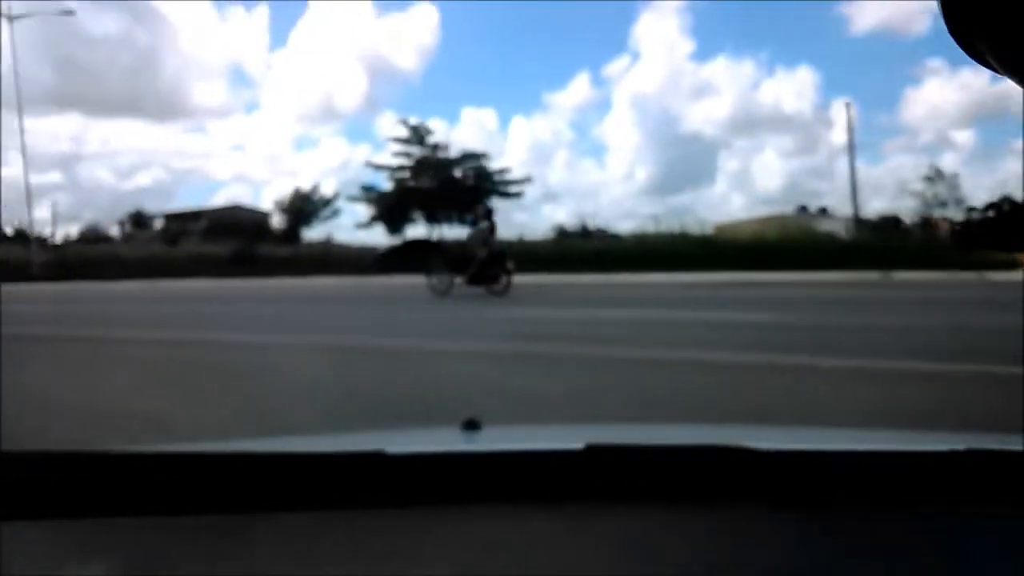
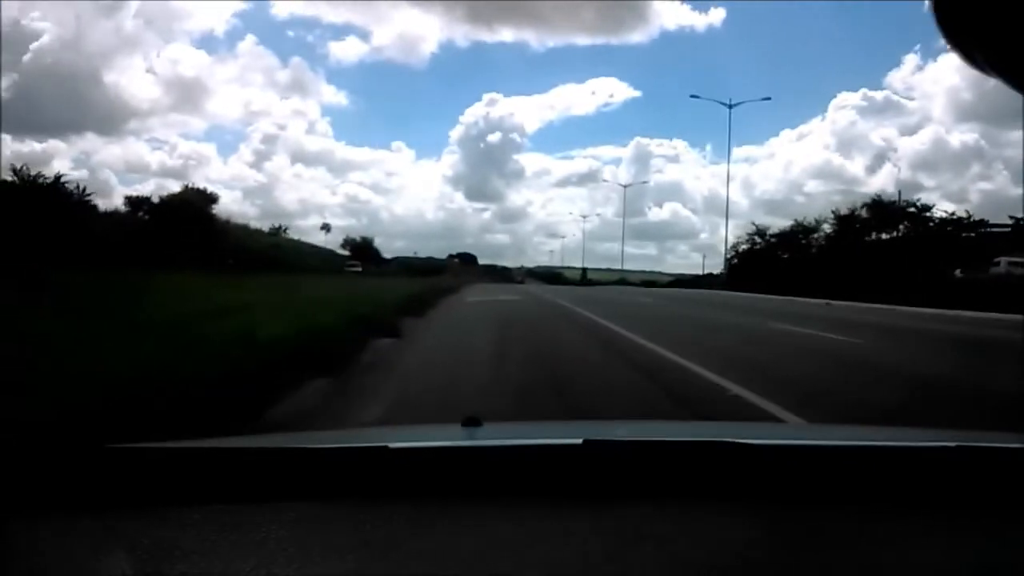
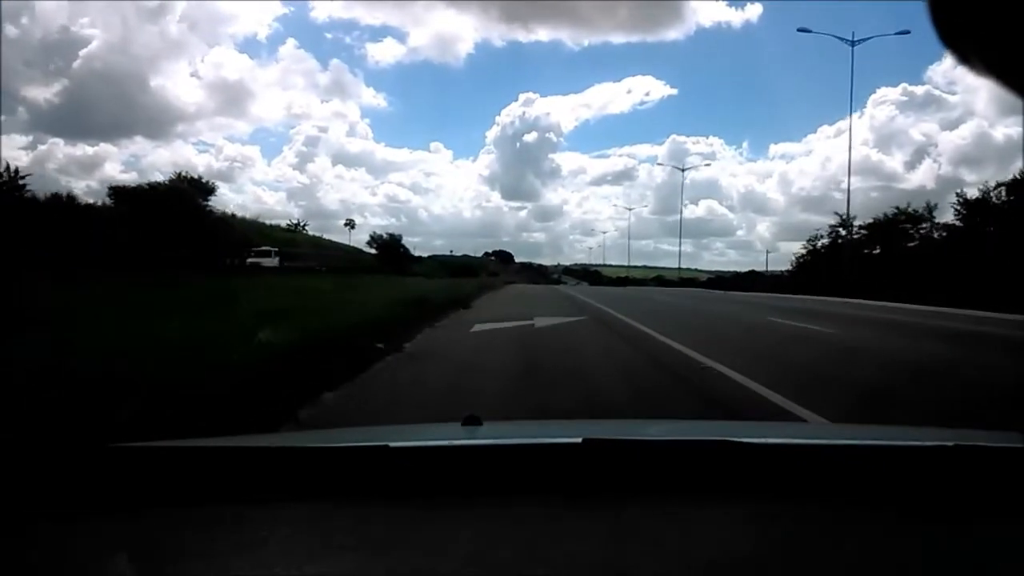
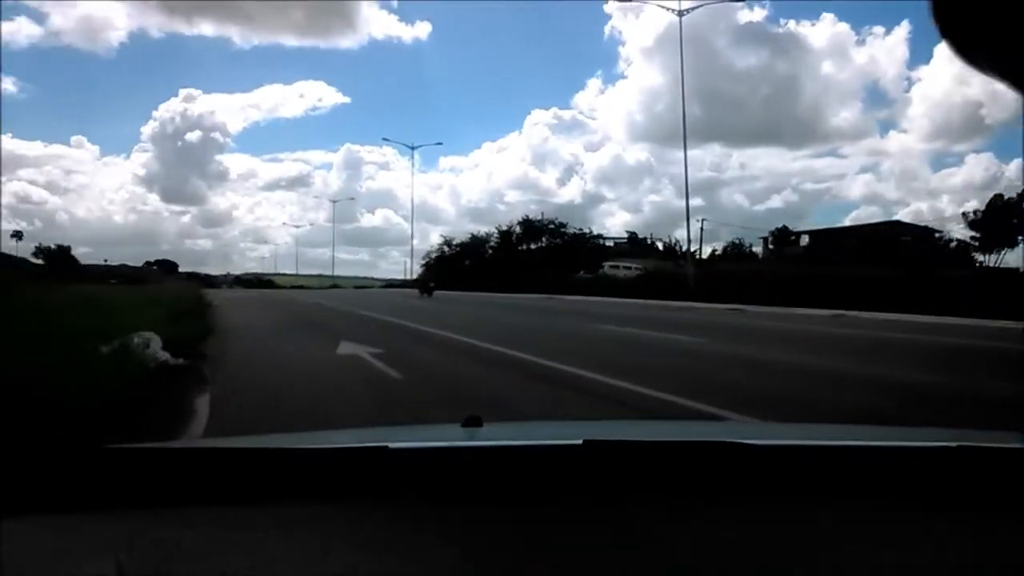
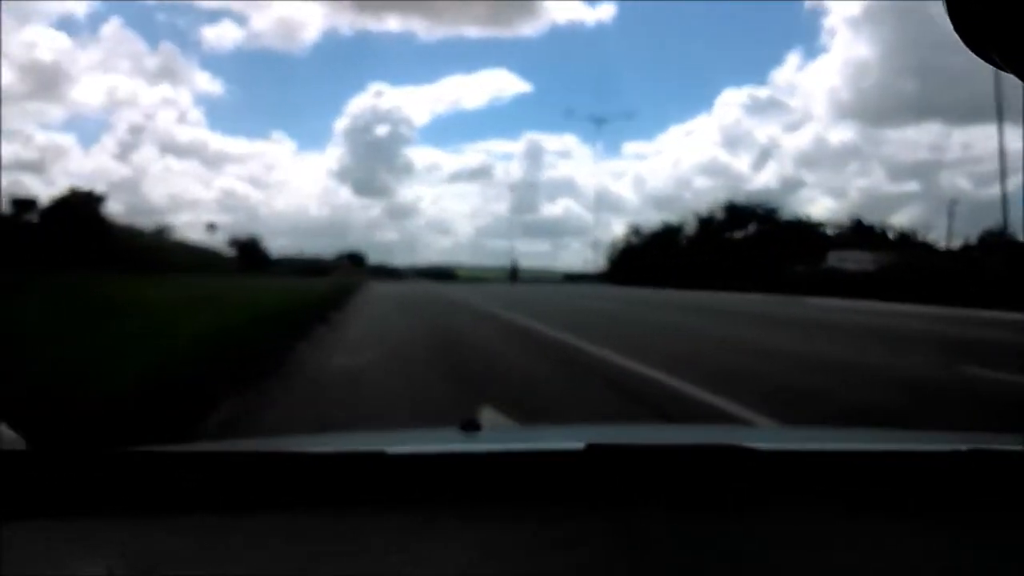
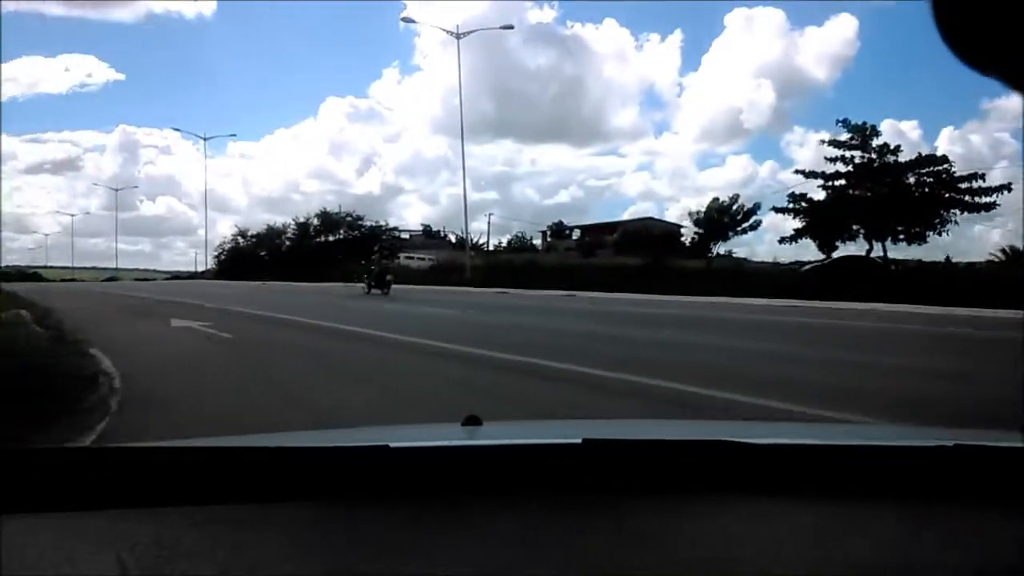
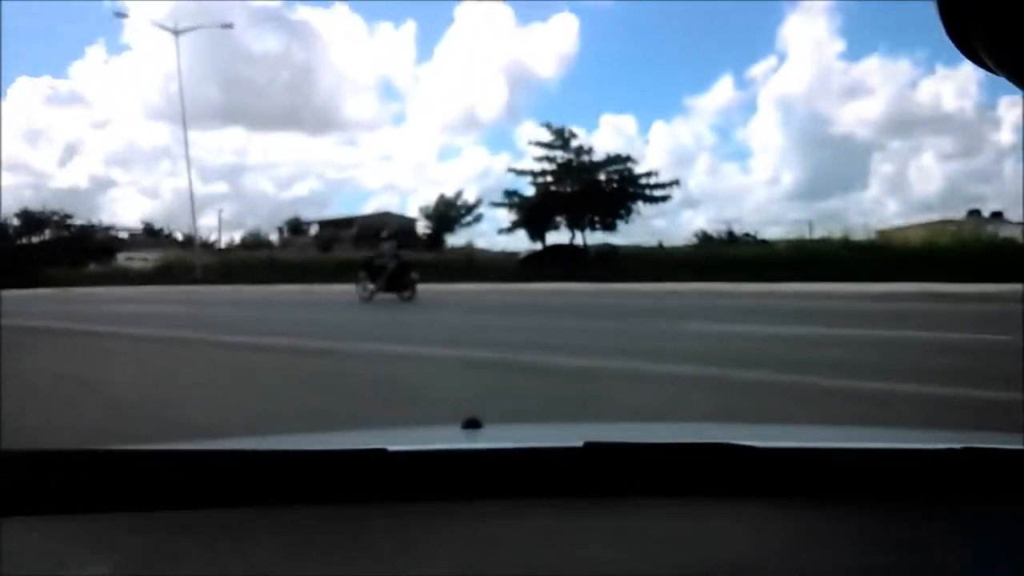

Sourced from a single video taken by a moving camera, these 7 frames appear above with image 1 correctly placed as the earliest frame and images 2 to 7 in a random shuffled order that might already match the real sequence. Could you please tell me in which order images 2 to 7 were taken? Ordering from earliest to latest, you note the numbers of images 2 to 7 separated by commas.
7, 6, 4, 5, 2, 3
